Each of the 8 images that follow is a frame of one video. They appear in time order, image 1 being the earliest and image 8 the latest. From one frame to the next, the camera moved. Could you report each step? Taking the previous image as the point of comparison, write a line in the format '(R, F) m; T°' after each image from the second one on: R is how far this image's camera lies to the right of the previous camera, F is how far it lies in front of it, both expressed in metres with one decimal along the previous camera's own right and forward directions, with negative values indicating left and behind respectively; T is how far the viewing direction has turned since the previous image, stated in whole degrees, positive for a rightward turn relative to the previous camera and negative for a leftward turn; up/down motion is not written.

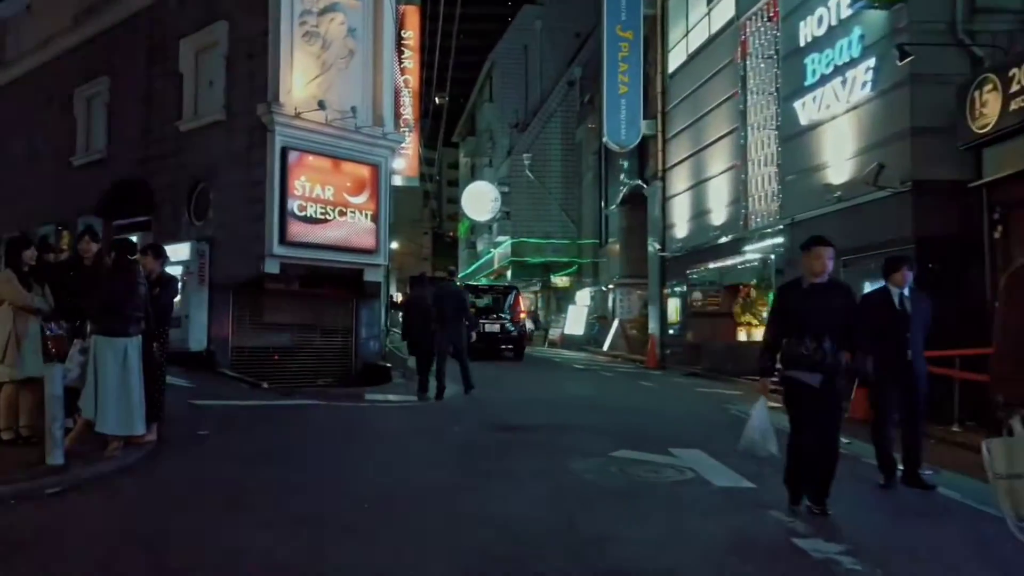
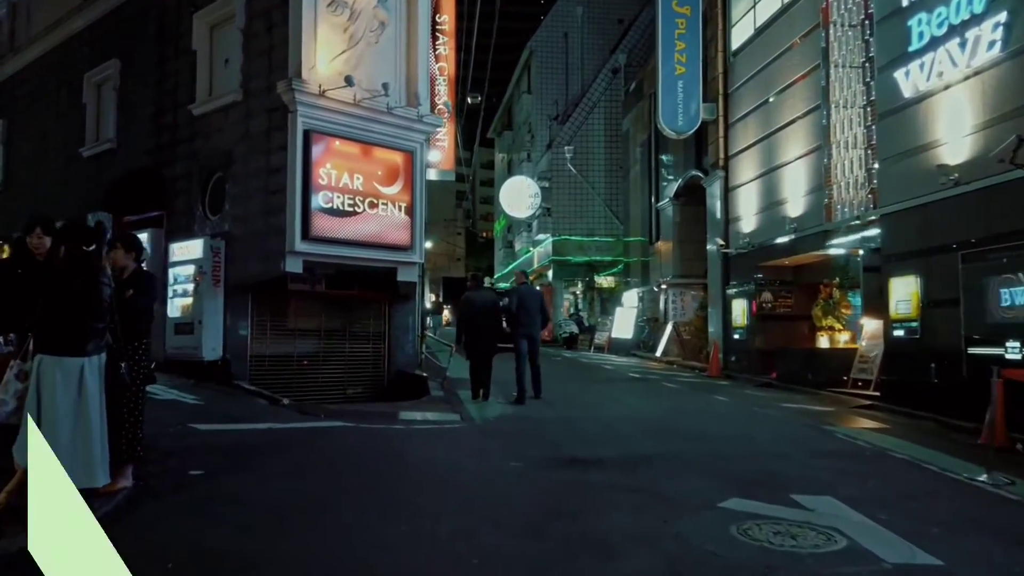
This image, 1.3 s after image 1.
(-0.4, +1.7) m; -2°
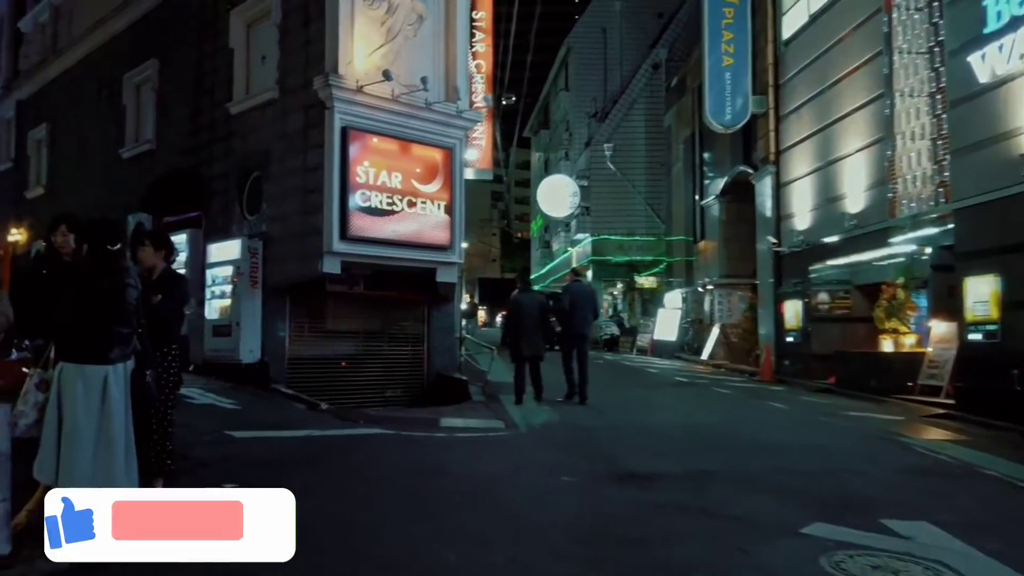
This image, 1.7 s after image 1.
(-0.2, +0.5) m; -3°
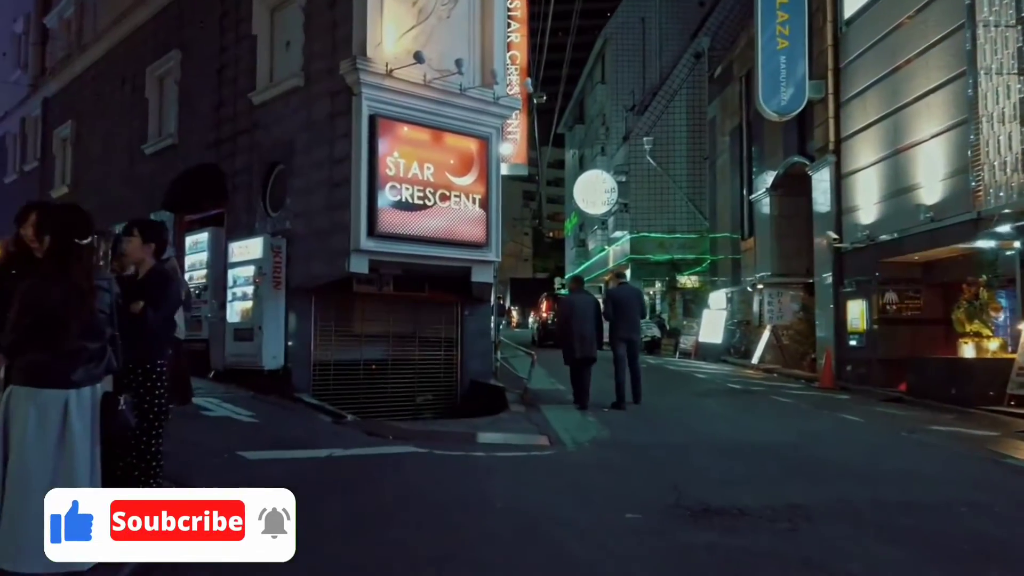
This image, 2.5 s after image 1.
(-0.2, +1.0) m; -2°
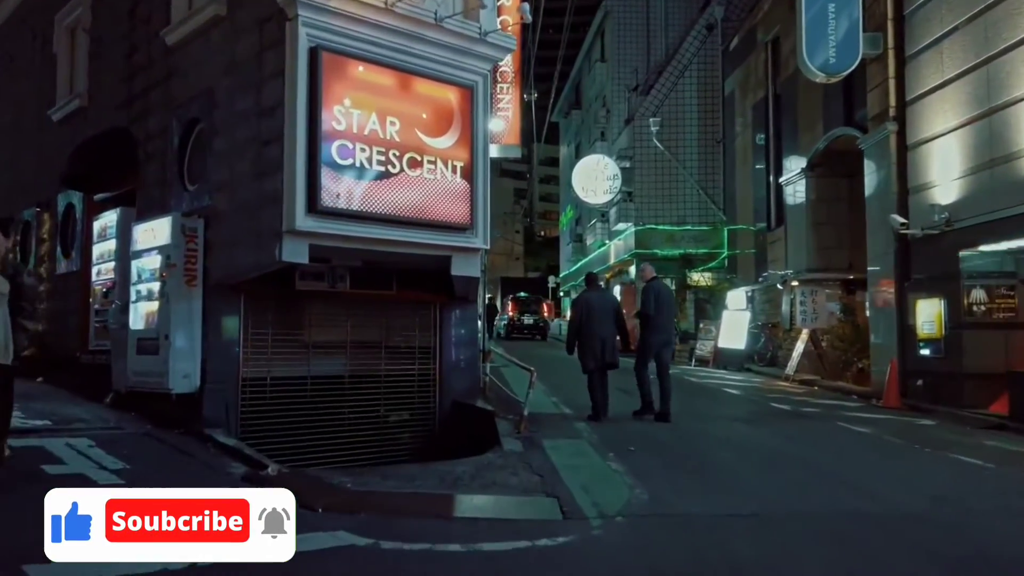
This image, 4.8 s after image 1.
(0.0, +3.0) m; +1°
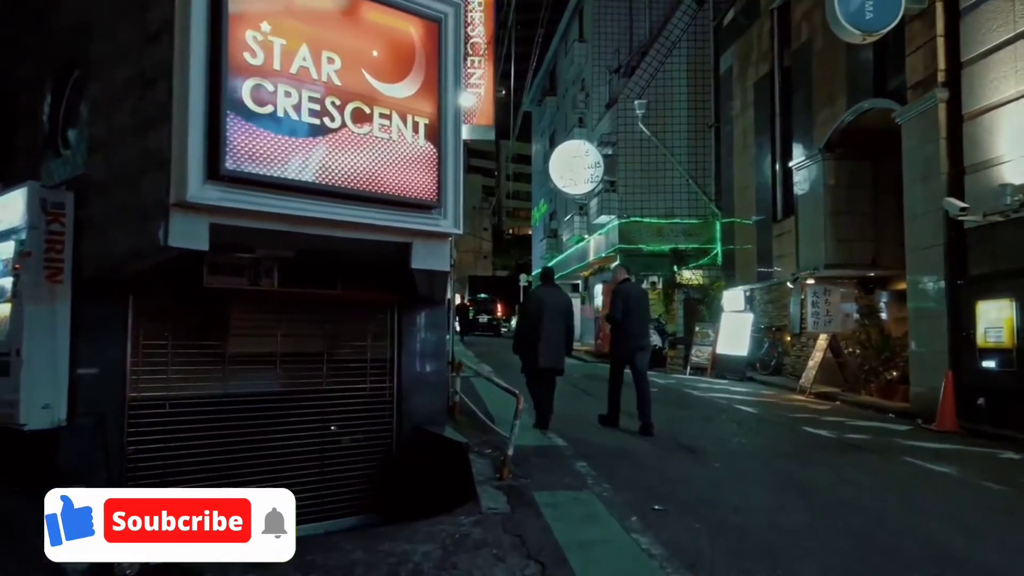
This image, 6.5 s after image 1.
(-0.1, +2.3) m; +3°
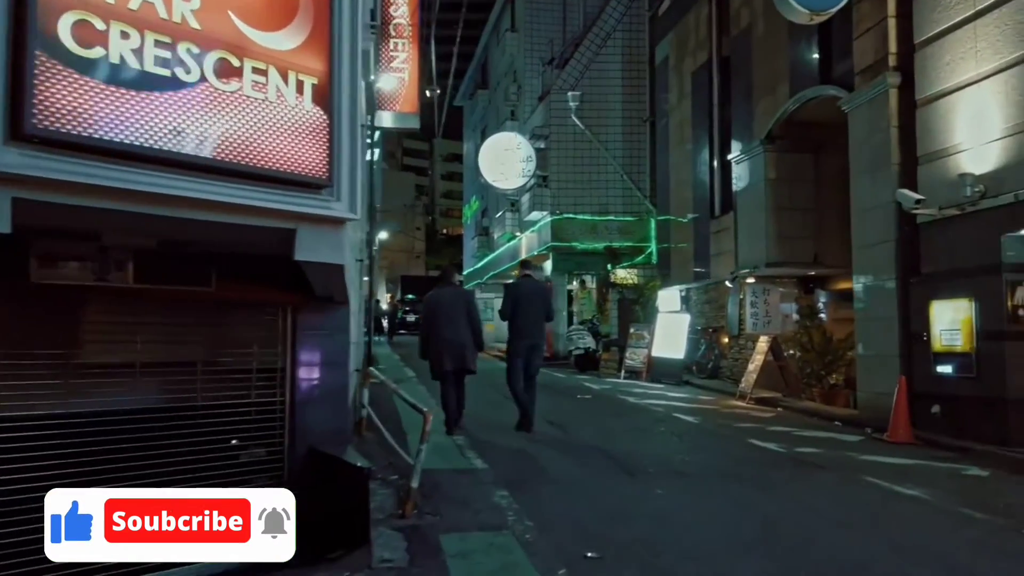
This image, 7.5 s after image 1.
(+0.2, +1.2) m; +5°
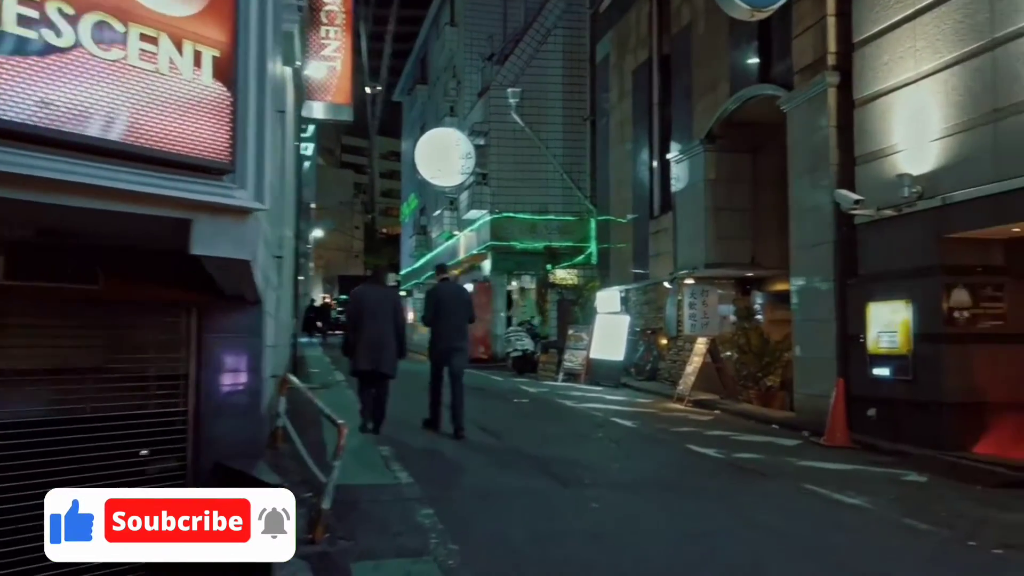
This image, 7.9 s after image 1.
(+0.1, +0.5) m; +5°
